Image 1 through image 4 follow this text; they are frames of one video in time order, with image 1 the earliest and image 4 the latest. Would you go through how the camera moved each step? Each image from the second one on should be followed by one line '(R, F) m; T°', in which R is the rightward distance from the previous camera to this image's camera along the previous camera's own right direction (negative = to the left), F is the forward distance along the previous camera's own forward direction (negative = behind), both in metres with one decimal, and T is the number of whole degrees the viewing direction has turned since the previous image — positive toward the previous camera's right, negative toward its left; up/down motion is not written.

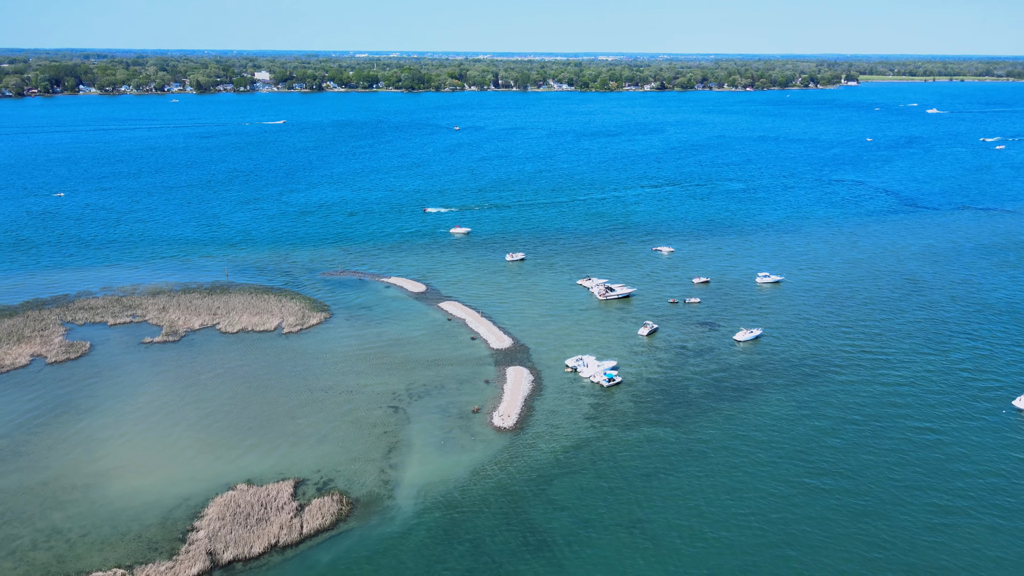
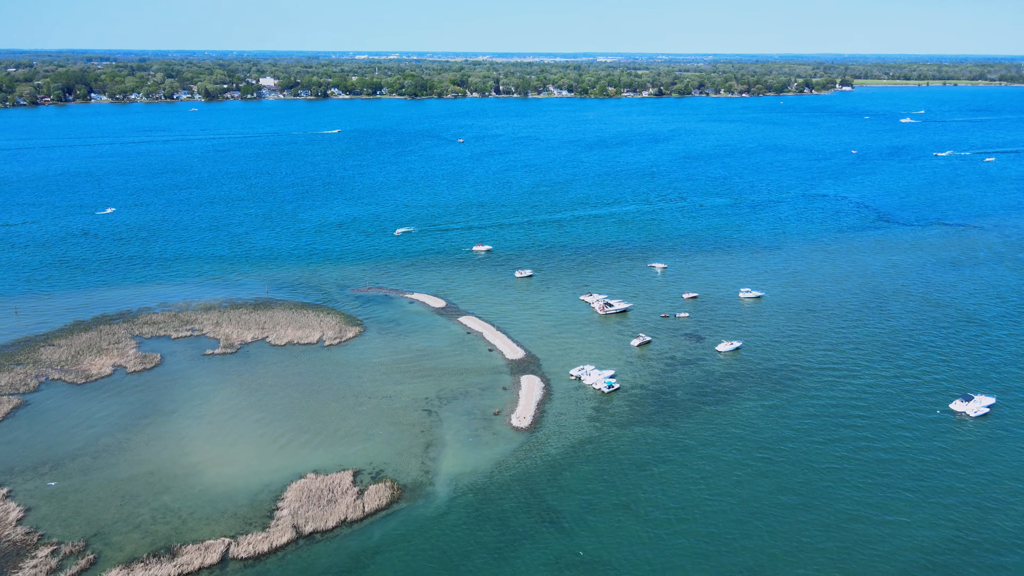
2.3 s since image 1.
(-1.0, -7.5) m; 0°
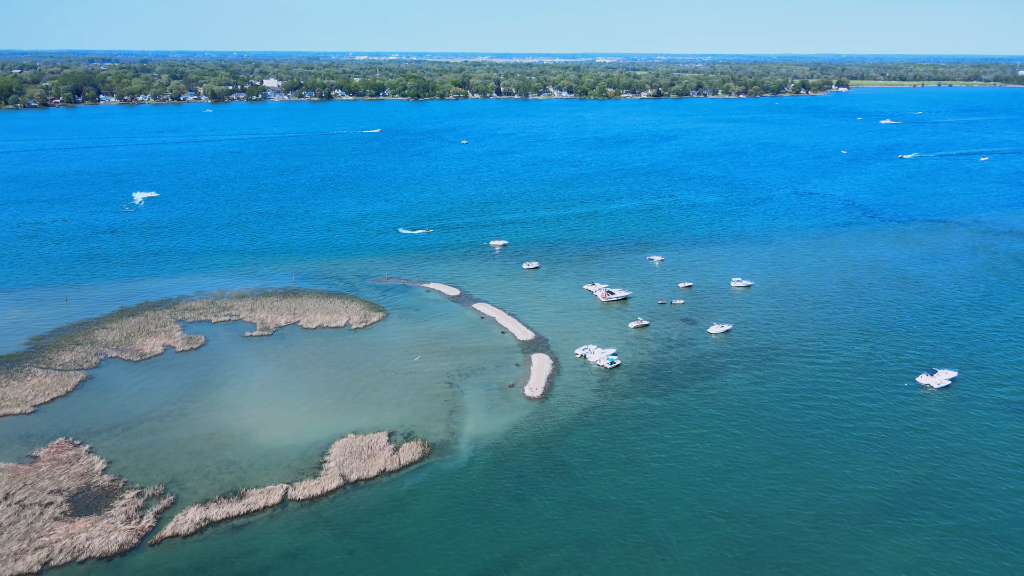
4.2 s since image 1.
(-1.0, -5.7) m; 0°
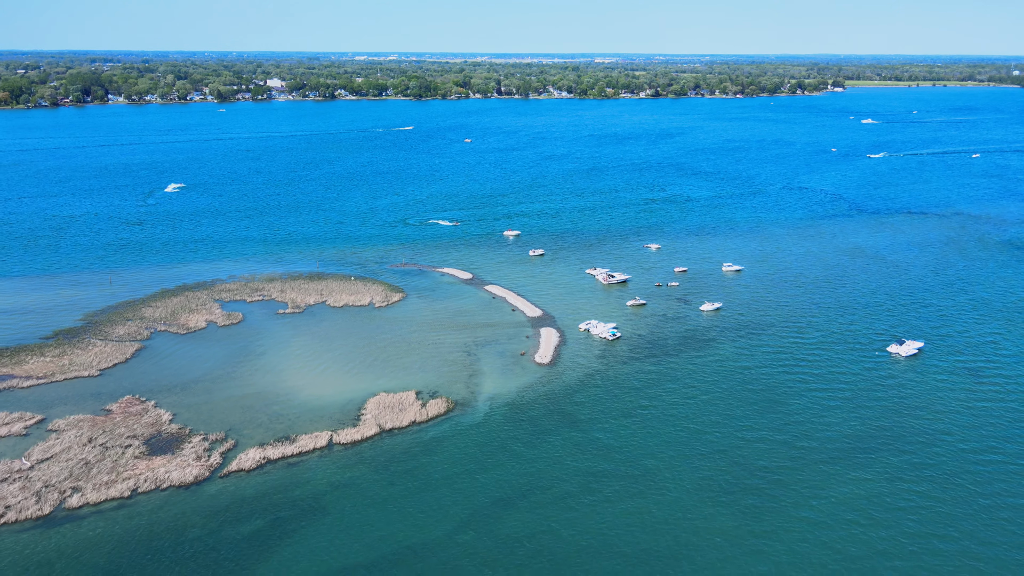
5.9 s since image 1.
(-1.0, -6.0) m; 0°
